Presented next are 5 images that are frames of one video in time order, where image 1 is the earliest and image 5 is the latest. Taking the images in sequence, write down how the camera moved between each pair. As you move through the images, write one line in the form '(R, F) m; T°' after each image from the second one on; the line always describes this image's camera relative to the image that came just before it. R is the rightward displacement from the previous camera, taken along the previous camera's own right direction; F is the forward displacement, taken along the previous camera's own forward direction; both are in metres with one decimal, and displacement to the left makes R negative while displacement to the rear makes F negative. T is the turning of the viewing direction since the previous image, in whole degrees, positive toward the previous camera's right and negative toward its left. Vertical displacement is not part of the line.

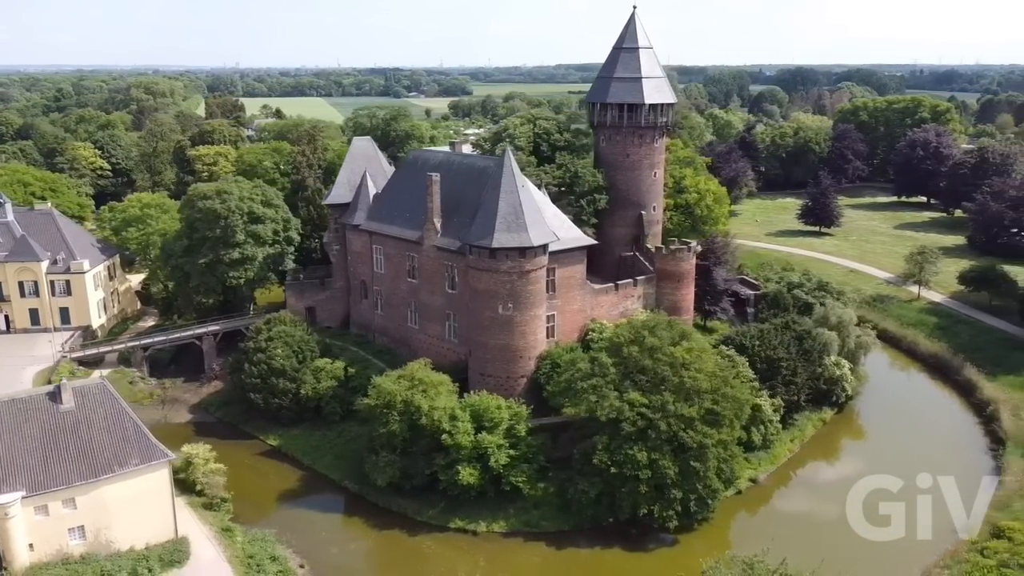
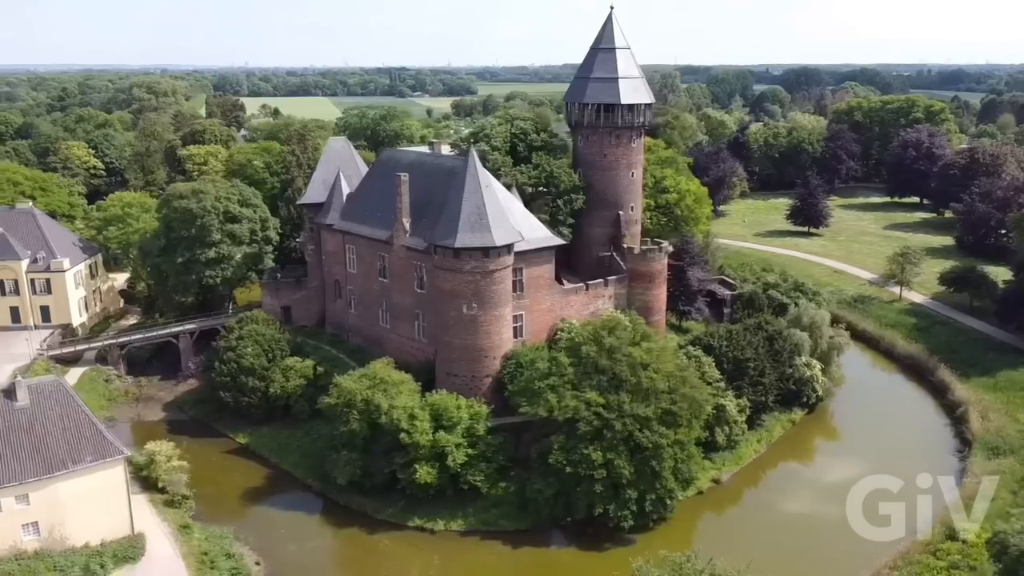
(+1.8, -0.1) m; -1°
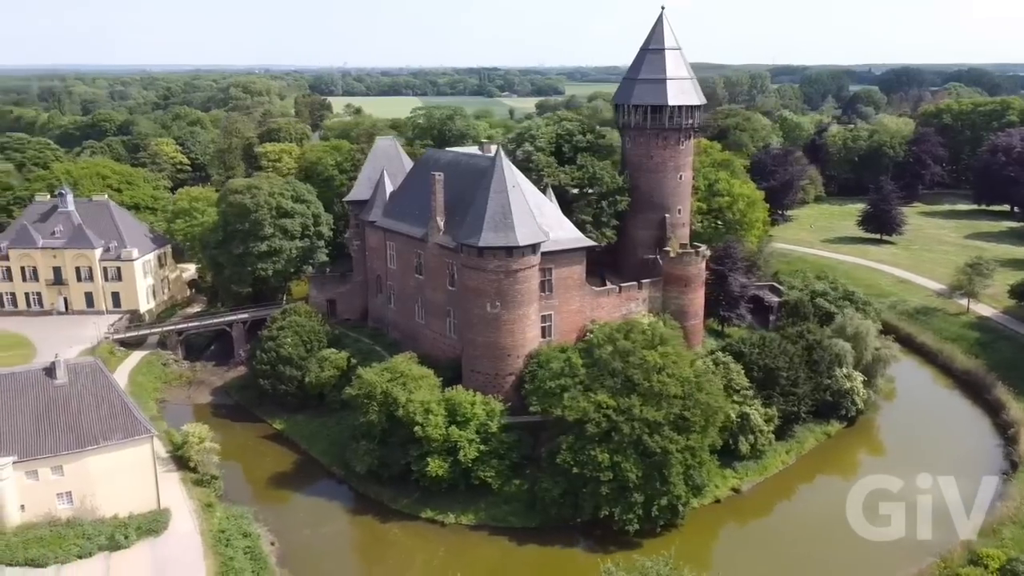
(+2.6, -0.2) m; -6°
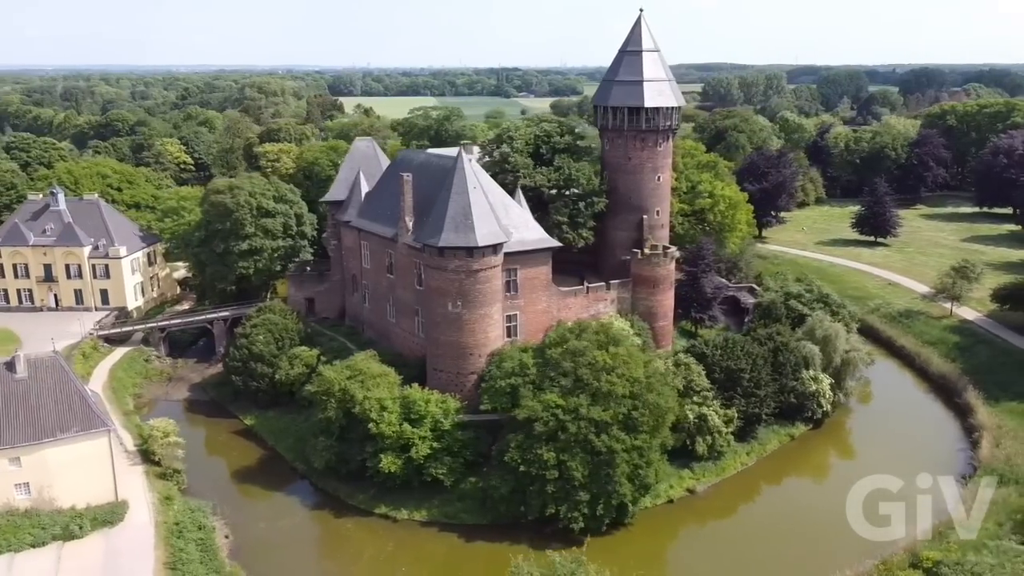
(+2.5, -0.3) m; -1°
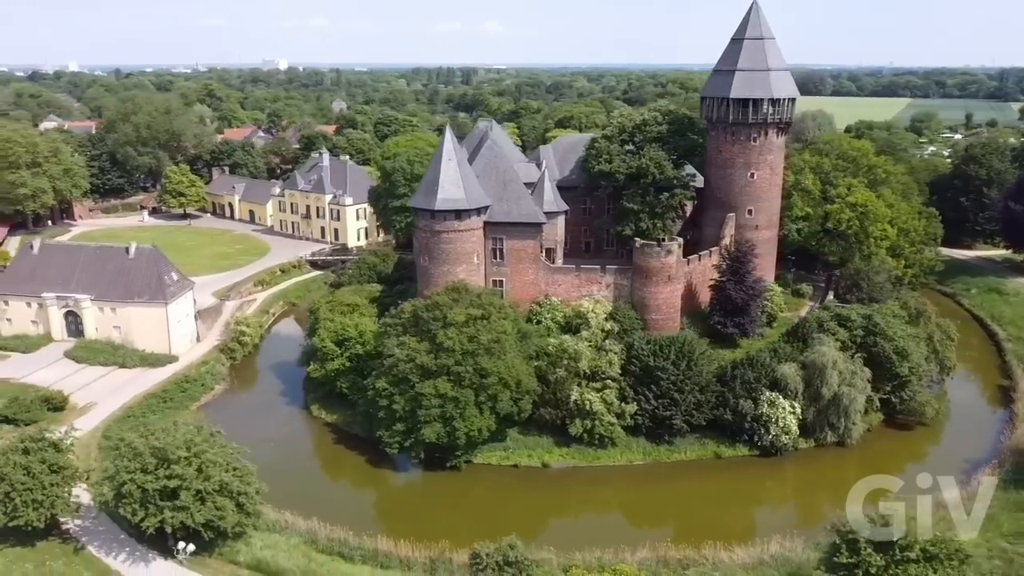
(+22.5, +3.4) m; -33°
